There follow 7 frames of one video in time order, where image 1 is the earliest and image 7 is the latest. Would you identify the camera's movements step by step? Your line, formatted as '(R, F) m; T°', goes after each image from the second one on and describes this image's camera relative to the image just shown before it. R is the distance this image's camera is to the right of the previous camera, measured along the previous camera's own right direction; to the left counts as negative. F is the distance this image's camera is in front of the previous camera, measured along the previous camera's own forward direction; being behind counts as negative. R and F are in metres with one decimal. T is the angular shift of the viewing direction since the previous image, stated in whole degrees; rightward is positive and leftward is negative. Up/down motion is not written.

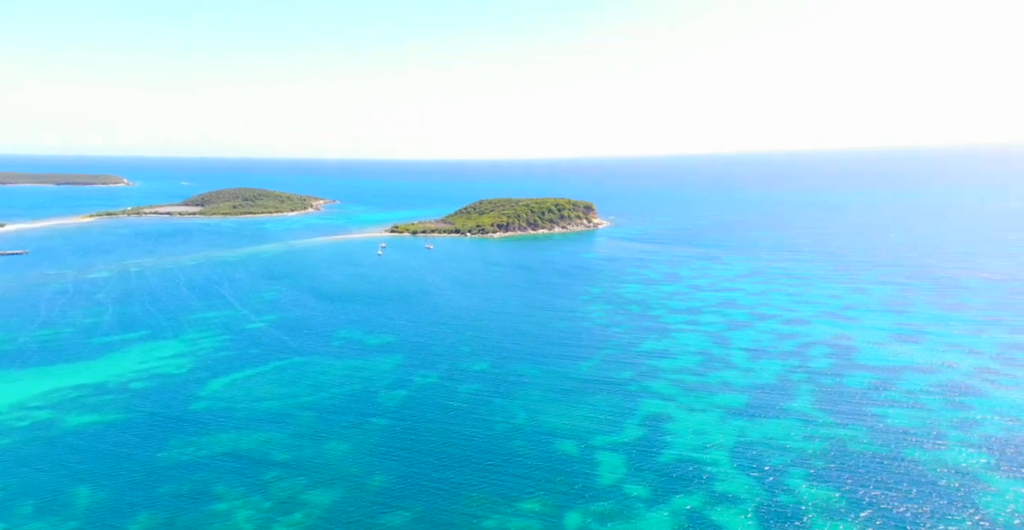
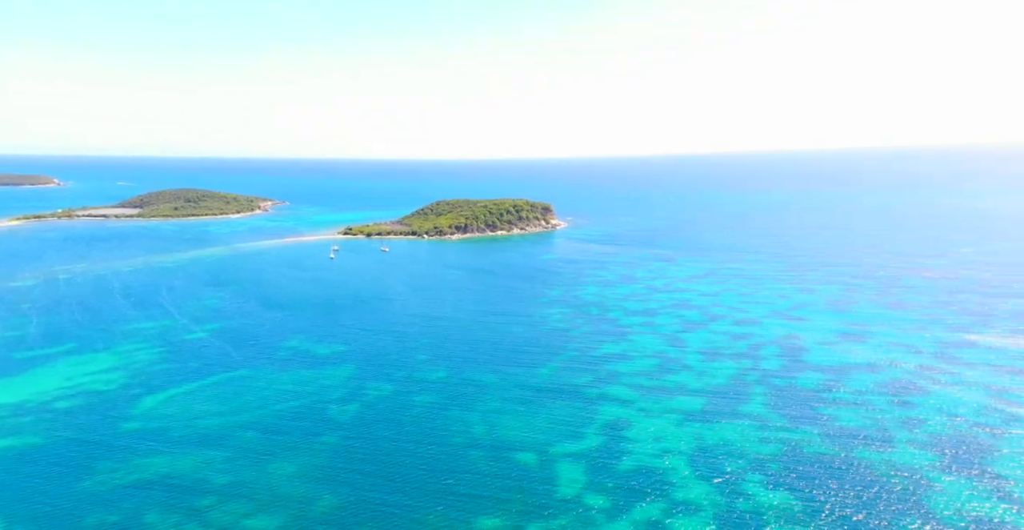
(+4.0, +0.4) m; -9°
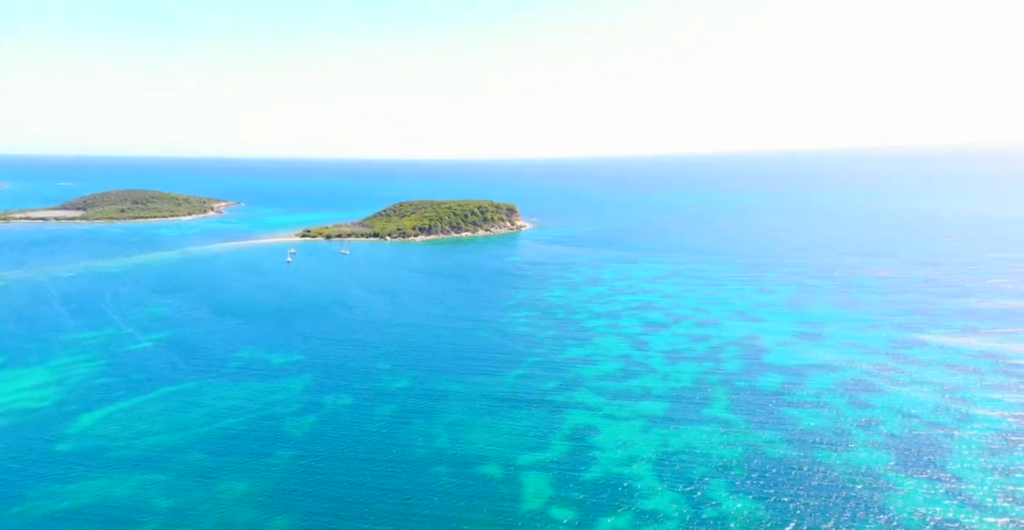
(+0.2, +1.3) m; +3°
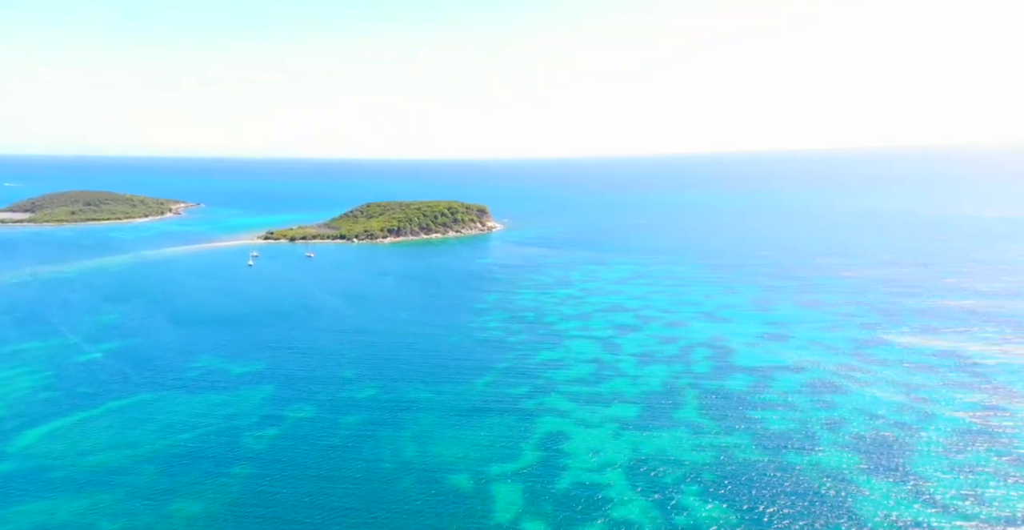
(+0.3, +1.4) m; +2°
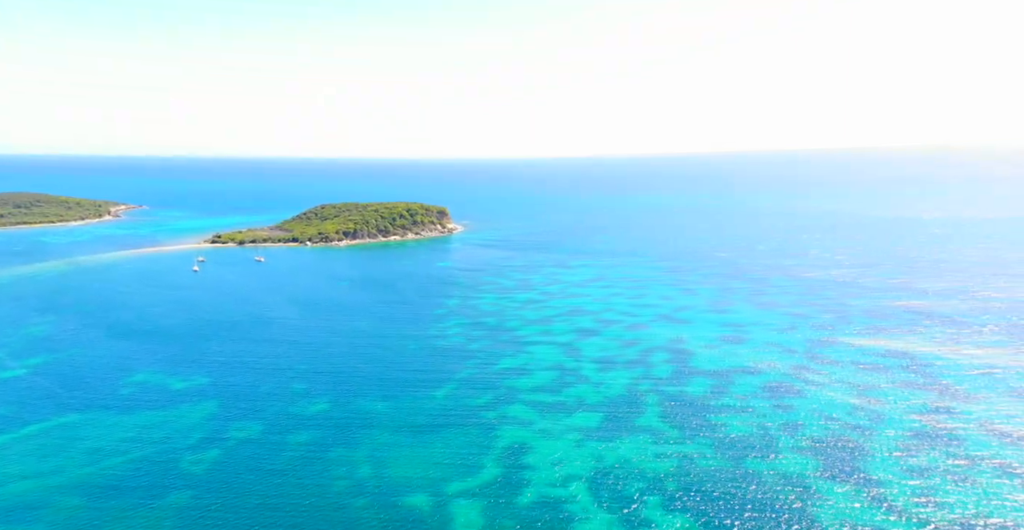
(+0.2, +1.9) m; +3°
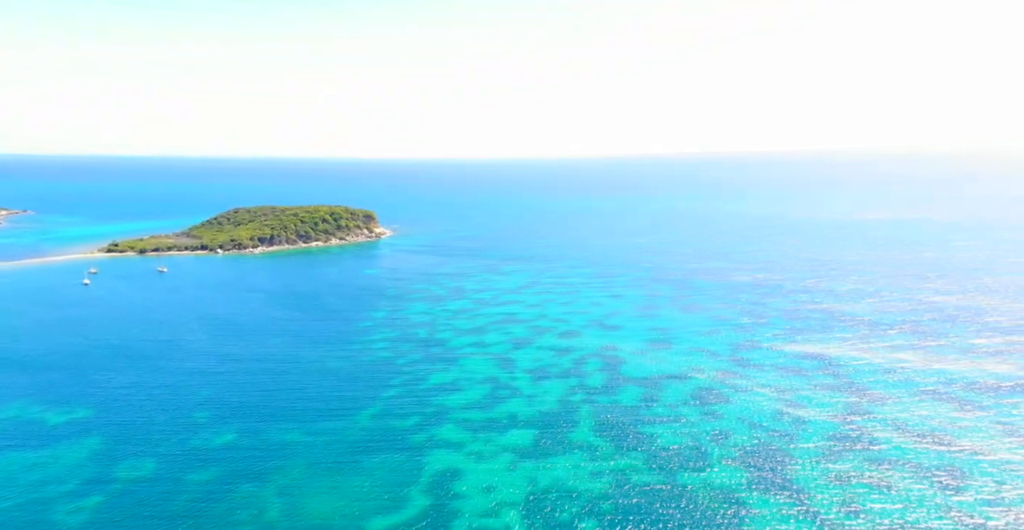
(+0.5, +3.6) m; +6°
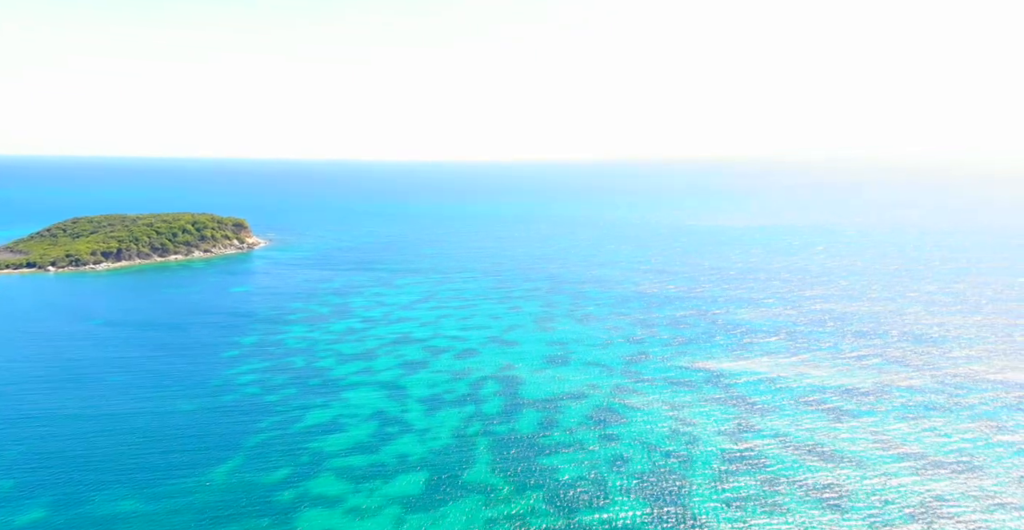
(+1.1, +6.2) m; +8°
